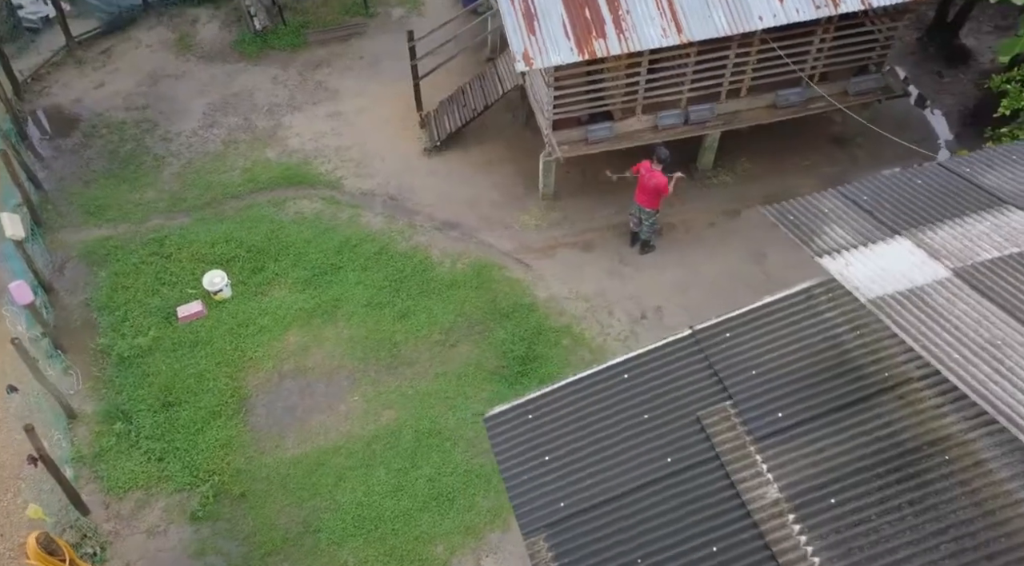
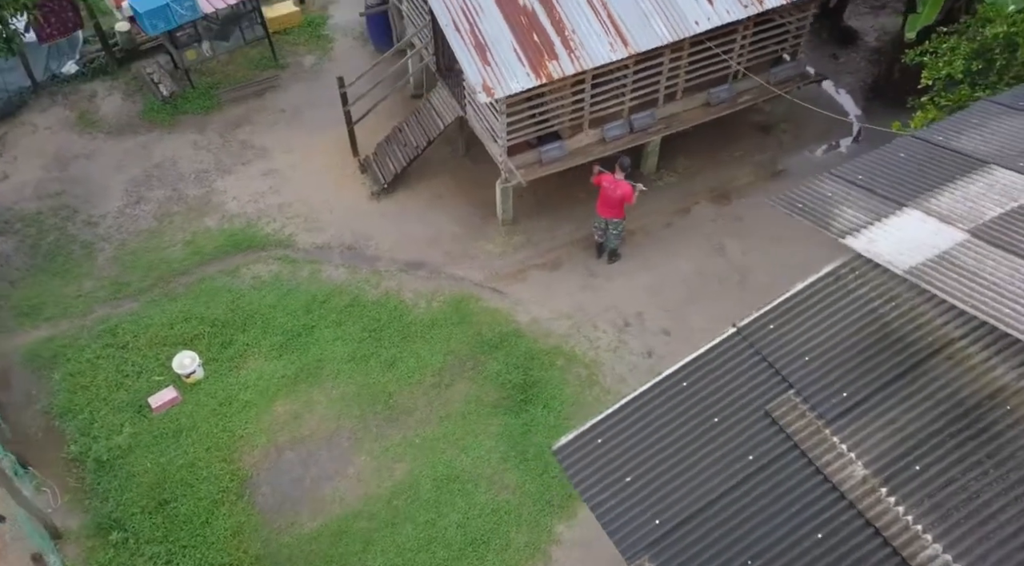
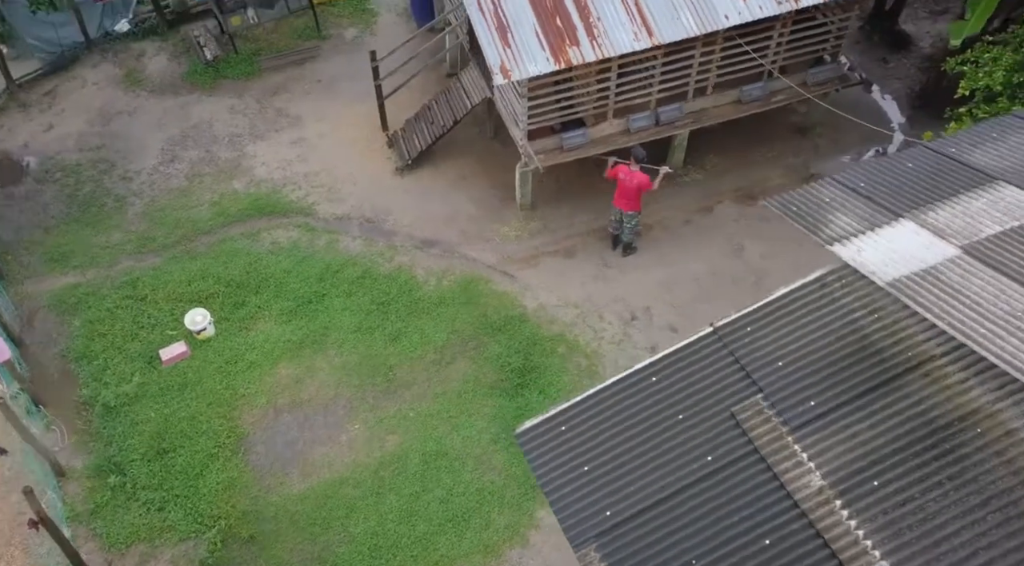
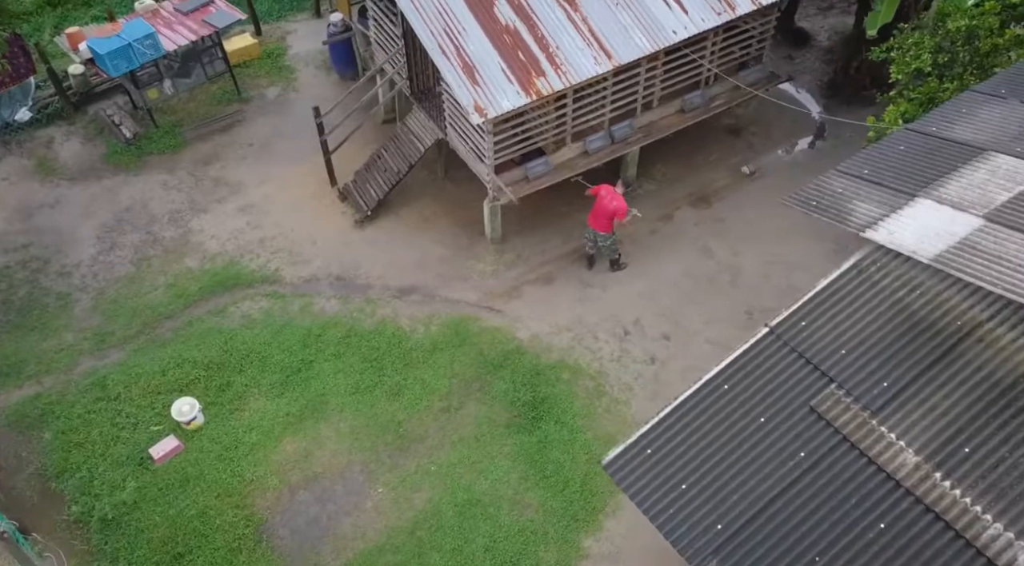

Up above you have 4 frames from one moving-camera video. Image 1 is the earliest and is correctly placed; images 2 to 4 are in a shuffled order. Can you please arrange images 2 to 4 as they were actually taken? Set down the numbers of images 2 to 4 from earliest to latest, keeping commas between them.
3, 2, 4
